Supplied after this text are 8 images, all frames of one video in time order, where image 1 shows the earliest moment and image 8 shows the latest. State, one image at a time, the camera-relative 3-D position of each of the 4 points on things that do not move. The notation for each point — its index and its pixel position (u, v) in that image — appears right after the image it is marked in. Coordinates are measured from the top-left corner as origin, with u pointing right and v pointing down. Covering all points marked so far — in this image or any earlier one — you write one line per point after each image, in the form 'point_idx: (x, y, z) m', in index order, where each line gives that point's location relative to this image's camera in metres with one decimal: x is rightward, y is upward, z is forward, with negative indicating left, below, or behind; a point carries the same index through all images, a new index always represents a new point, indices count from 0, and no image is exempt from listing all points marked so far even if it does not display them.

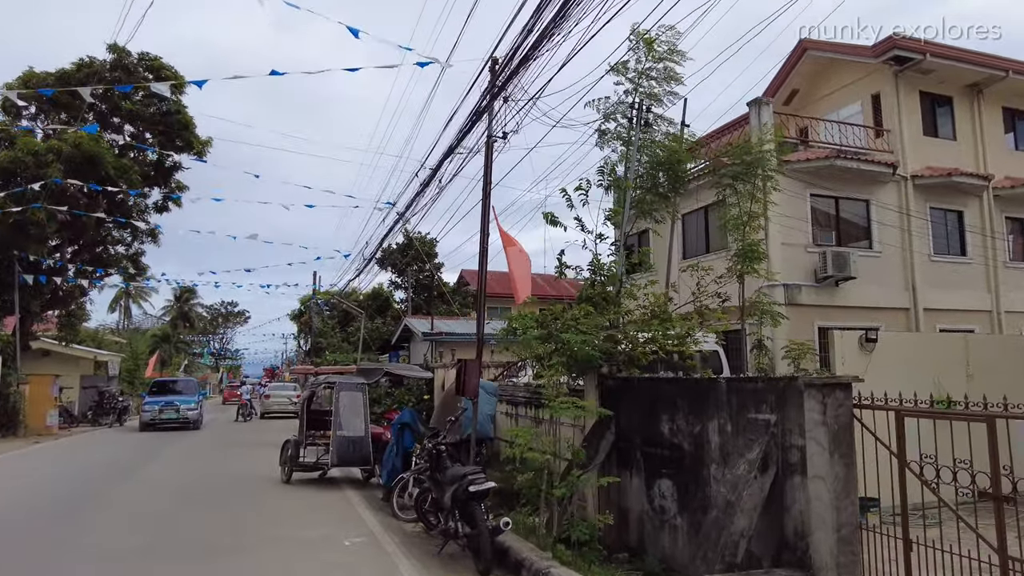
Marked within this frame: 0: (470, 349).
0: (-1.0, -1.6, +18.0) m
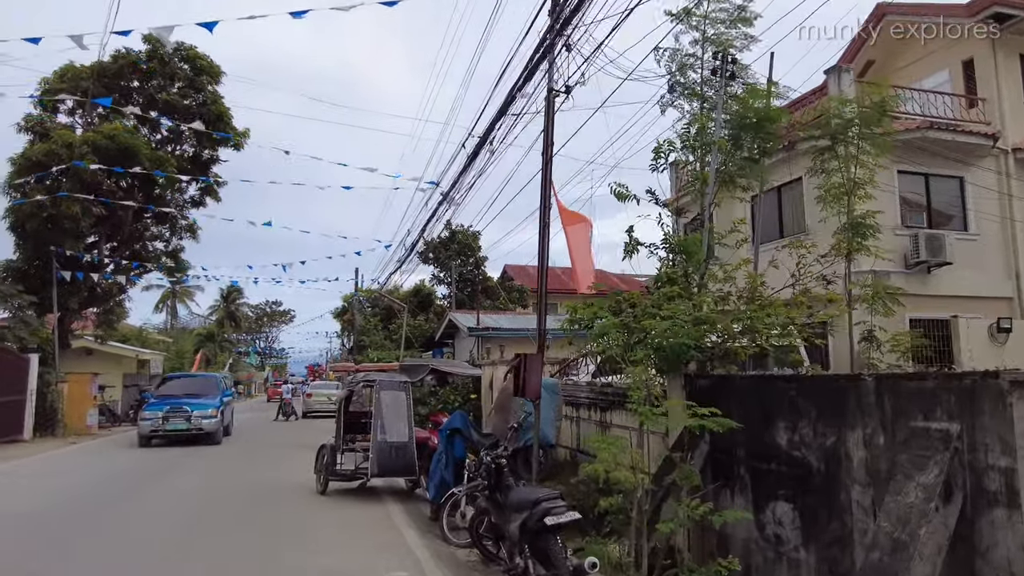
0: (+0.2, -1.4, +16.8) m
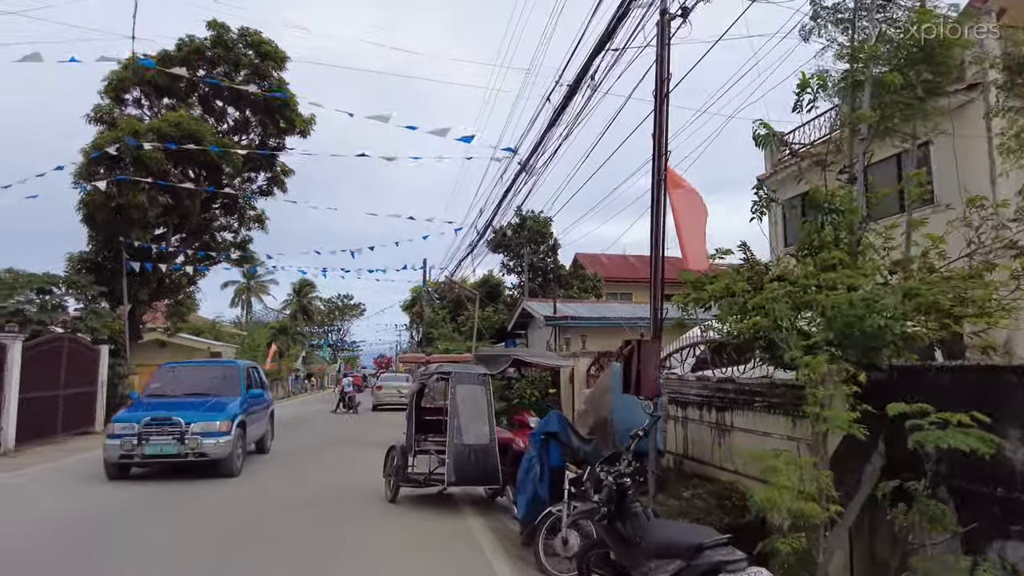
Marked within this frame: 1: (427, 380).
0: (+2.0, -1.1, +15.4) m
1: (-0.9, -1.0, +7.9) m
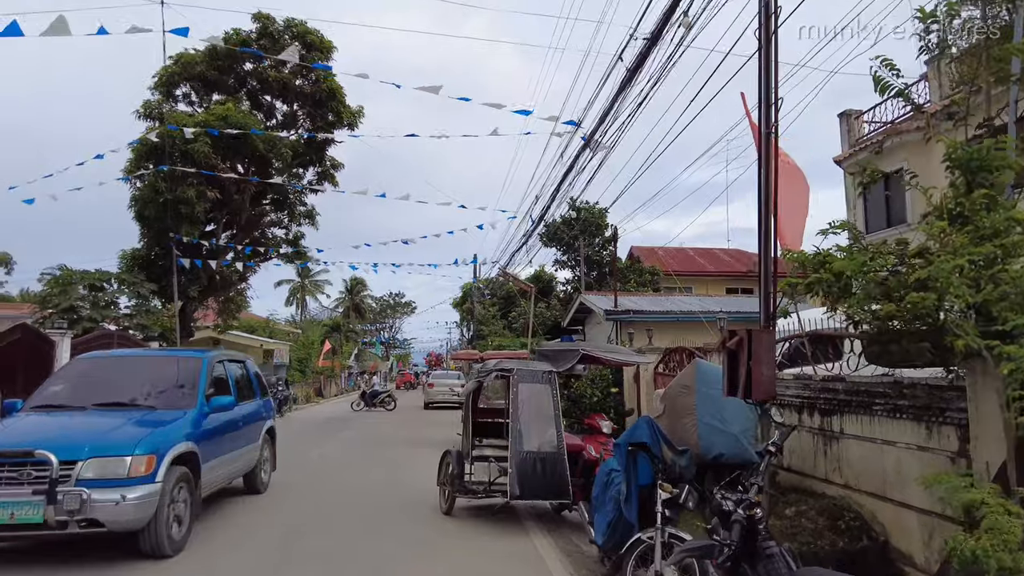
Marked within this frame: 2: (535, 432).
0: (+3.2, -0.9, +14.3) m
1: (-0.3, -0.9, +7.0) m
2: (+0.2, -1.3, +6.3) m
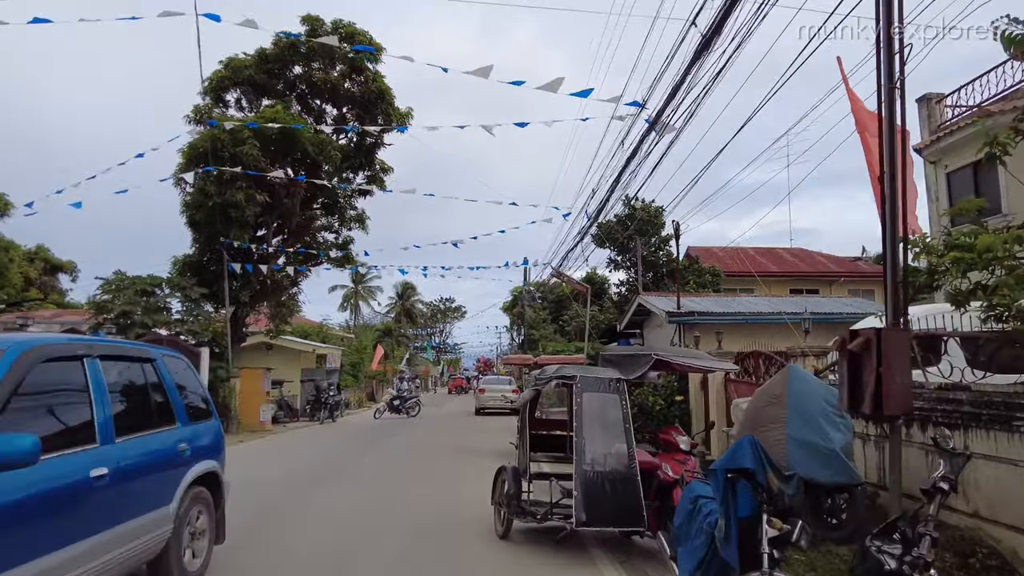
0: (+4.2, -0.9, +13.4) m
1: (+0.3, -0.9, +6.3) m
2: (+0.7, -1.3, +5.6) m
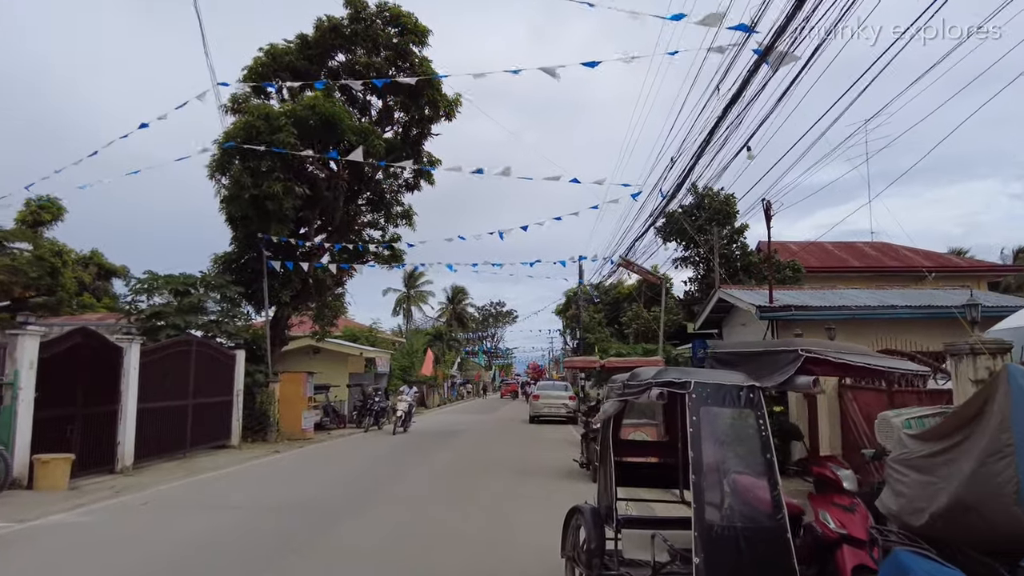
0: (+5.2, -0.7, +11.3) m
1: (+0.8, -0.7, +4.5) m
2: (+1.2, -1.1, +3.8) m
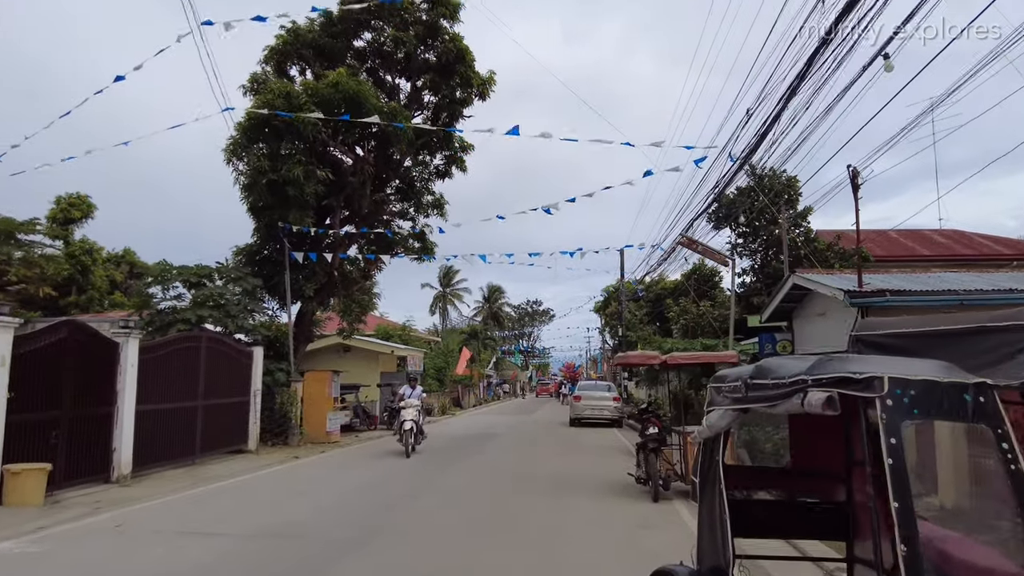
0: (+5.8, -0.5, +9.5) m
1: (+1.0, -0.5, +2.9) m
2: (+1.4, -0.8, +2.2) m
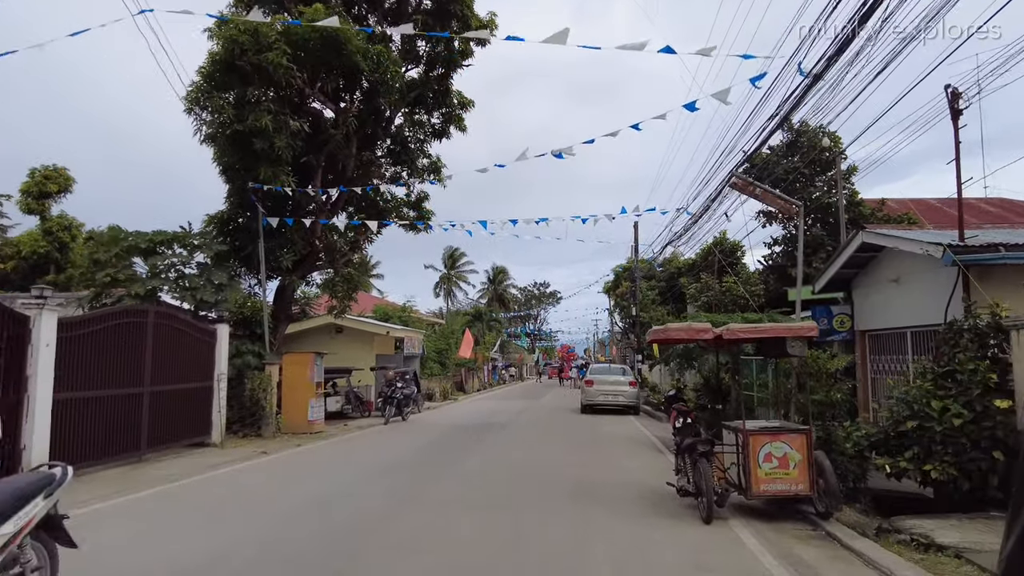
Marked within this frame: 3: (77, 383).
0: (+5.8, 0.0, +7.3) m
1: (+1.0, -0.1, +0.8) m
2: (+1.3, -0.5, +0.1) m
3: (-5.9, -1.3, +9.6) m
